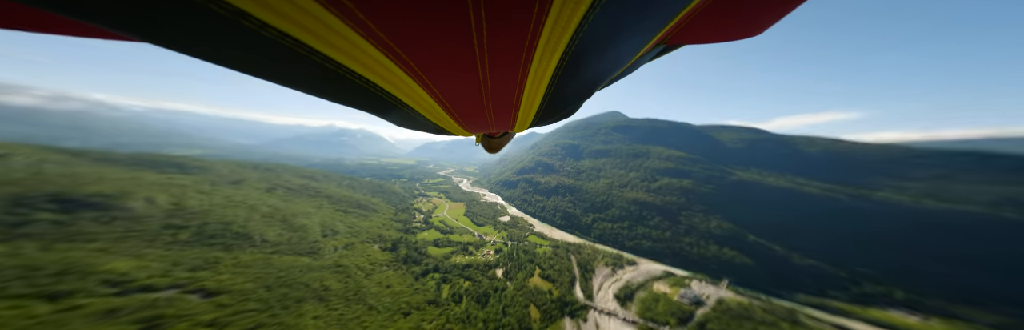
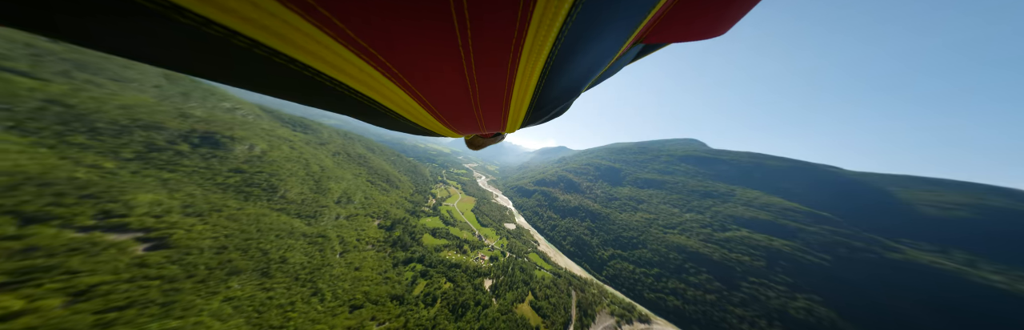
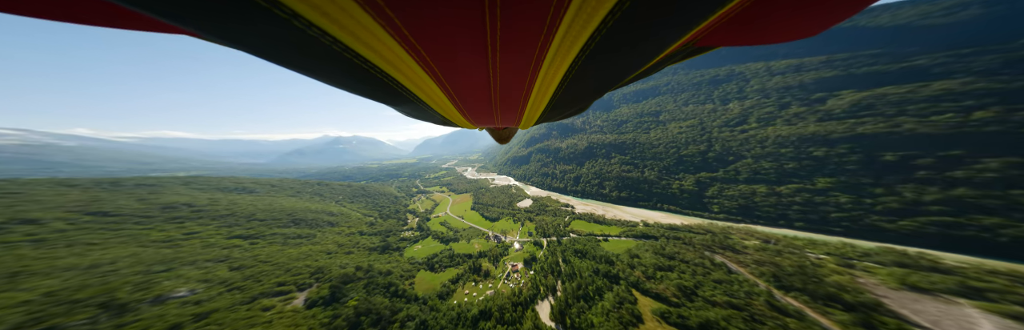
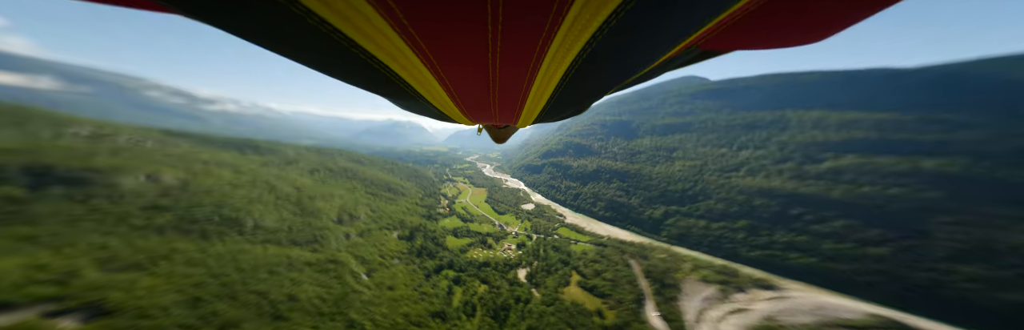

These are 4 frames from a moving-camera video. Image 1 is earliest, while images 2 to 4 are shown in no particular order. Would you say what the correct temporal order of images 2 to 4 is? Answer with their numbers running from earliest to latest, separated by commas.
2, 4, 3
